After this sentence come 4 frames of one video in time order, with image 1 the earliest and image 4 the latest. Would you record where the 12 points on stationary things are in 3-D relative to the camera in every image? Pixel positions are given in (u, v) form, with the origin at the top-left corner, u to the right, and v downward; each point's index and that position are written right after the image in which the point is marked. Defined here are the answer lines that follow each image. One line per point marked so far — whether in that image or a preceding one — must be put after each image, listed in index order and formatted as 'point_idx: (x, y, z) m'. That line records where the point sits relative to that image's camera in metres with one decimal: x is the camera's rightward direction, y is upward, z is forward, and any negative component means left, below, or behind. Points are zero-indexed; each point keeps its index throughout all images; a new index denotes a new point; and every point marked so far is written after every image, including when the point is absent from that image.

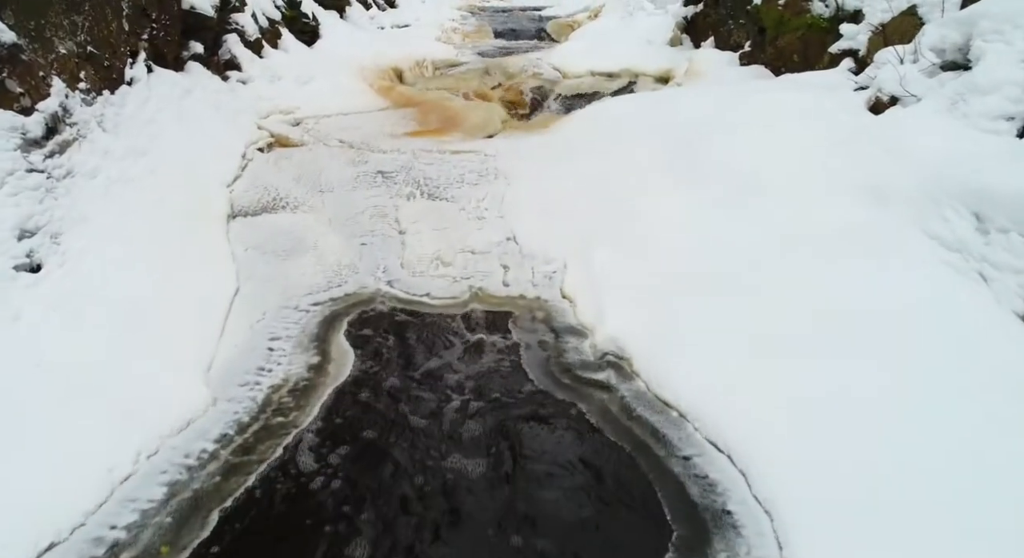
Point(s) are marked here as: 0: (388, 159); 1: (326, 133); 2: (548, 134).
0: (-1.3, +1.3, +6.2) m
1: (-2.3, +1.8, +7.0) m
2: (+0.4, +1.6, +6.7) m
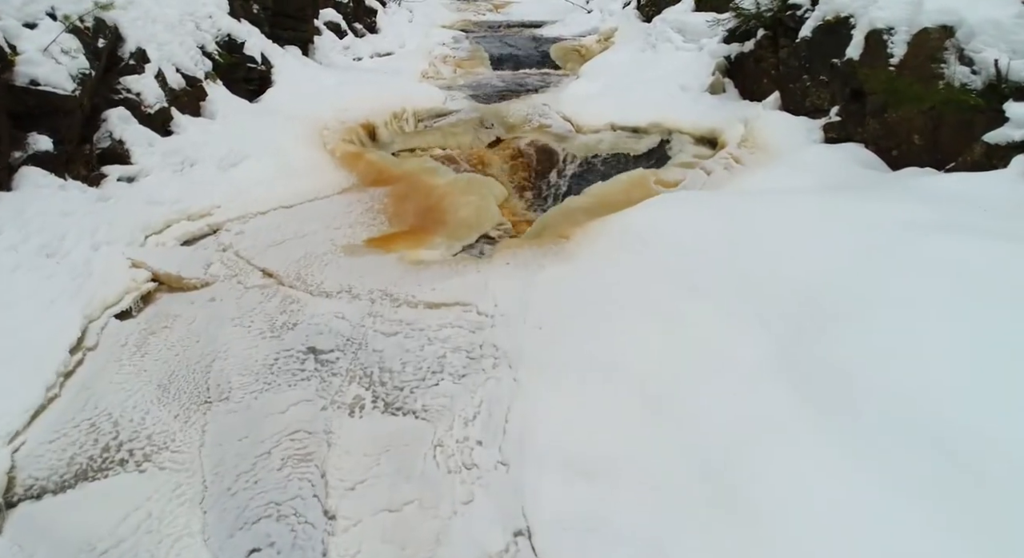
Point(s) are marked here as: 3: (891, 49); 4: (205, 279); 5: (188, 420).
0: (-1.3, -0.3, +4.0) m
1: (-2.2, +0.2, +4.8) m
2: (+0.4, +0.1, +4.6) m
3: (+3.5, +2.1, +5.3) m
4: (-2.3, 0.0, +4.3) m
5: (-1.8, -0.8, +3.2) m
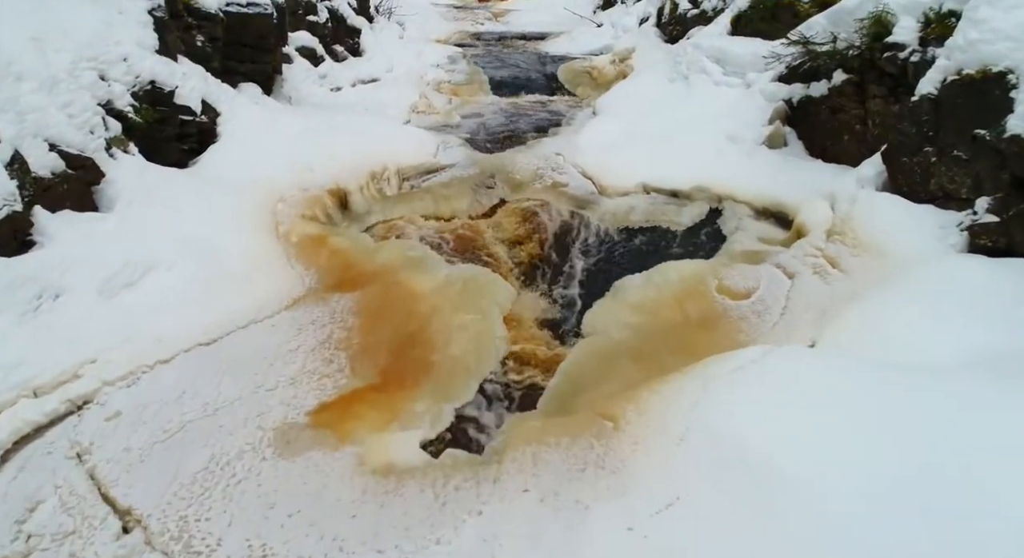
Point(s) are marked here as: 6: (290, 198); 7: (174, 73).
0: (-1.2, -1.5, +2.2) m
1: (-2.1, -1.0, +3.0) m
2: (+0.5, -1.1, +2.8) m
3: (+3.6, +0.9, +3.5) m
4: (-2.2, -1.2, +2.5) m
5: (-1.7, -2.0, +1.4) m
6: (-2.4, +0.9, +6.3) m
7: (-3.7, +2.2, +6.3) m
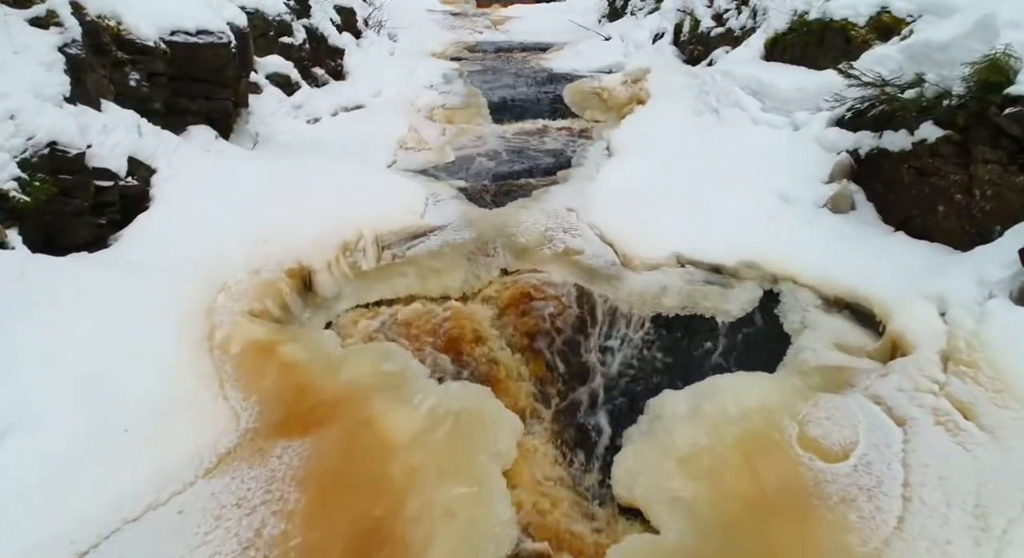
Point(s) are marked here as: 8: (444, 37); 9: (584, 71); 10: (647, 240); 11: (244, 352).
0: (-1.1, -2.4, +0.8) m
1: (-2.1, -1.9, +1.7) m
2: (+0.6, -2.0, +1.4) m
3: (+3.6, 0.0, +2.2) m
4: (-2.1, -2.1, +1.2) m
5: (-1.6, -2.9, 0.0) m
6: (-2.4, -0.1, +4.9) m
7: (-3.6, +1.3, +5.0) m
8: (-2.0, +7.2, +17.6) m
9: (+1.7, +4.9, +13.8) m
10: (+1.4, +0.4, +6.0) m
11: (-2.1, -0.6, +4.4) m
